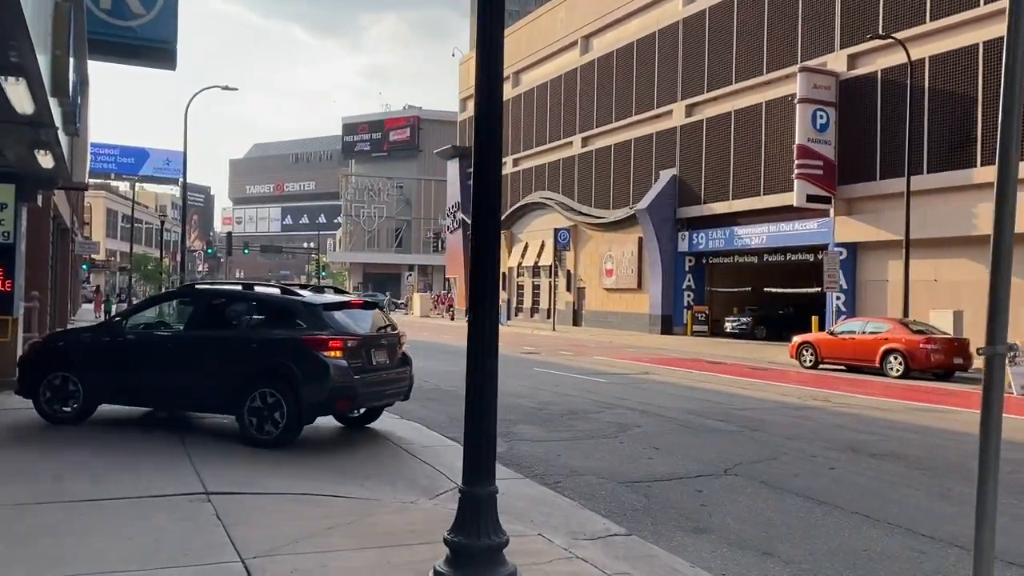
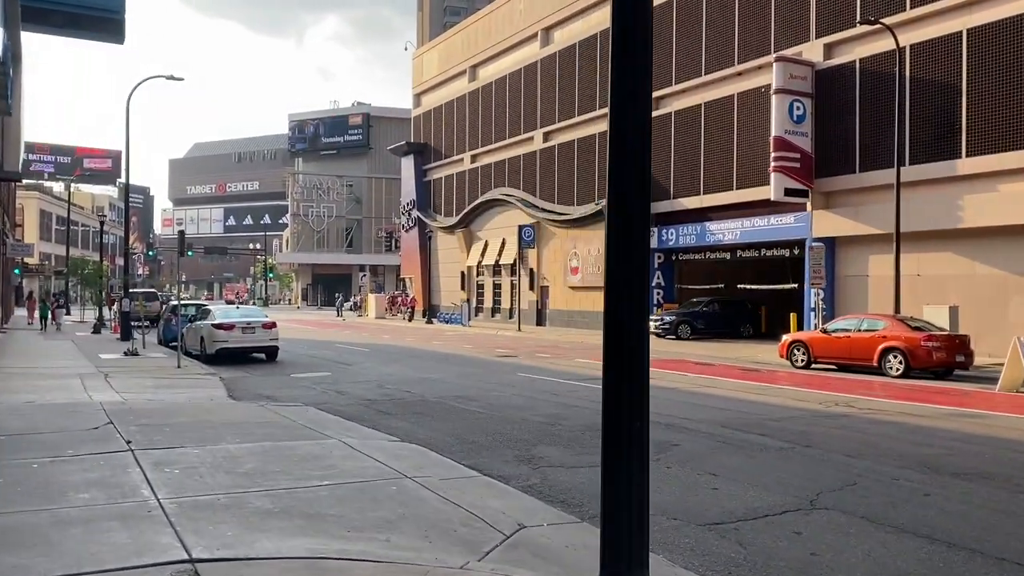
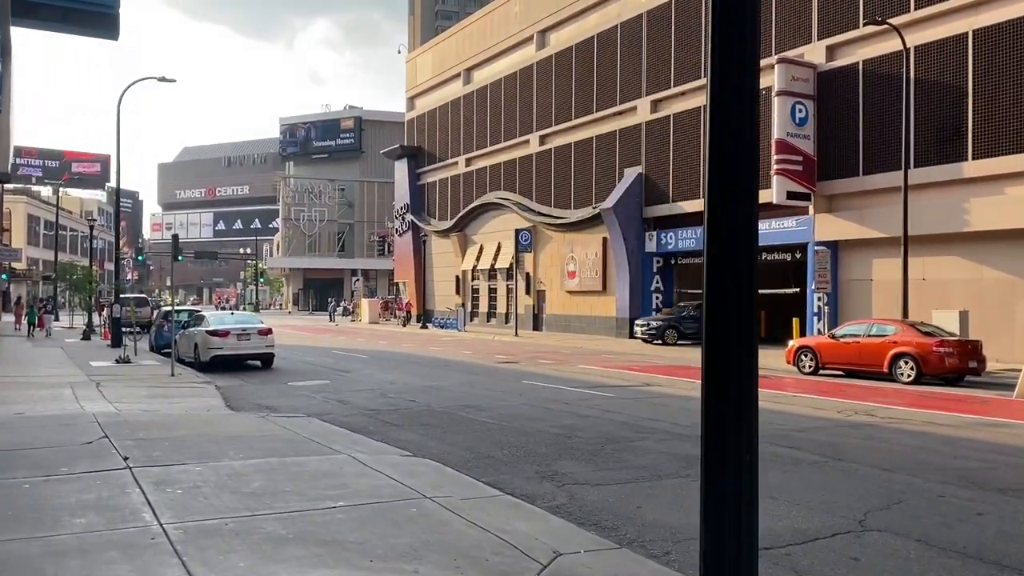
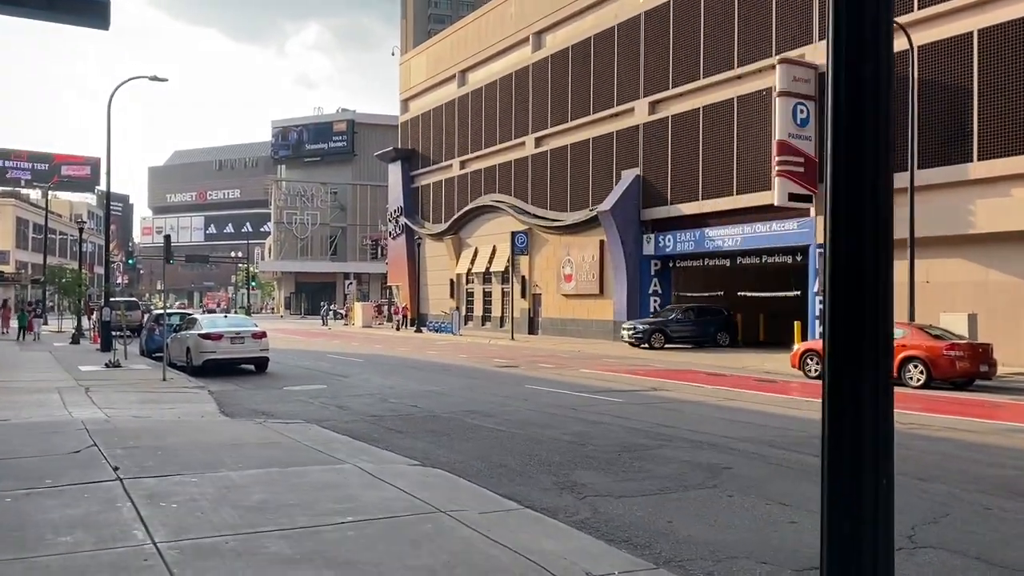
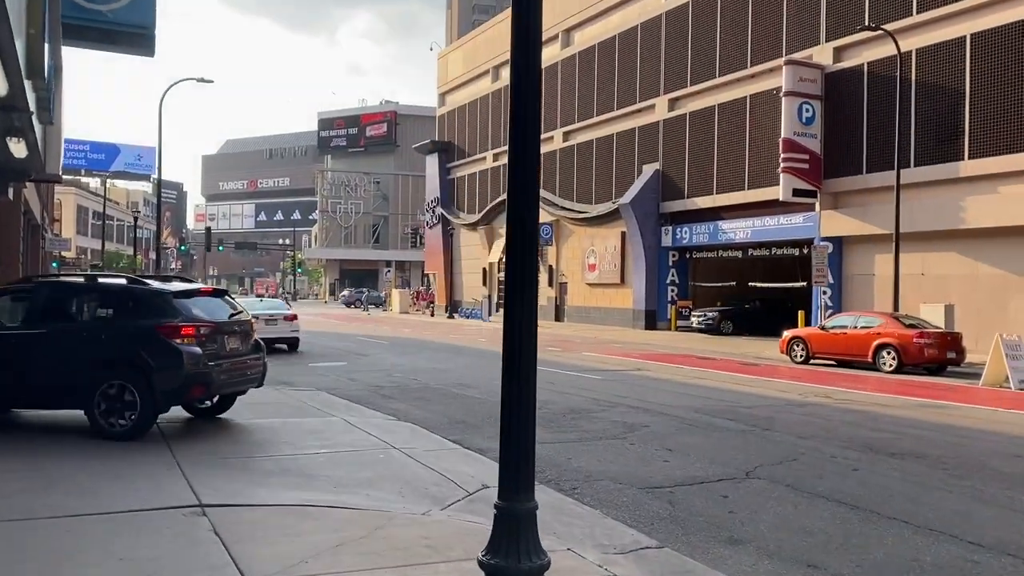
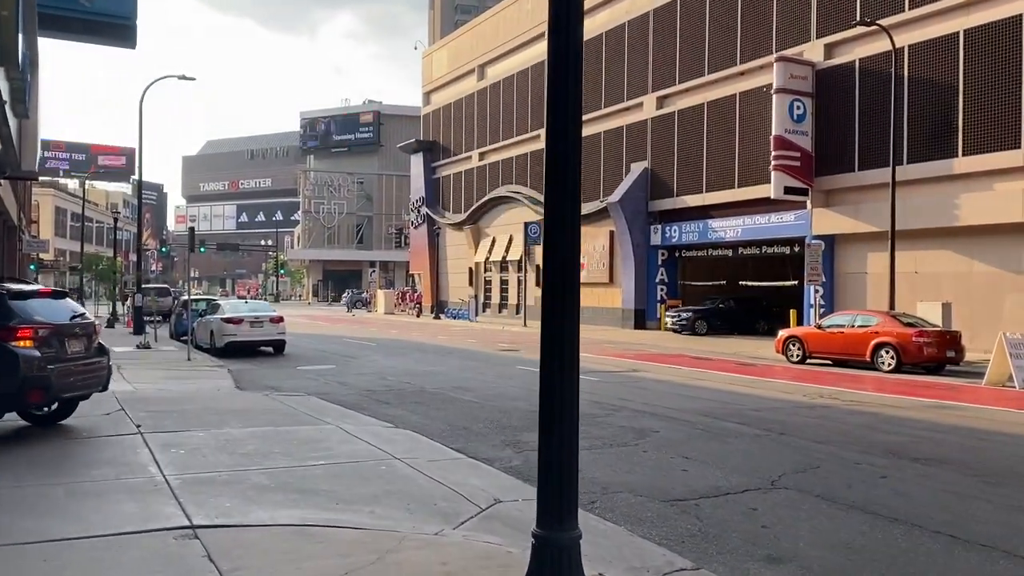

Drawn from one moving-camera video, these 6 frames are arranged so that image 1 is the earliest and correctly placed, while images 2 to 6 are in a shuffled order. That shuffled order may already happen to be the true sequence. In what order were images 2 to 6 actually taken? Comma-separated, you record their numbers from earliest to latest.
5, 6, 2, 3, 4
